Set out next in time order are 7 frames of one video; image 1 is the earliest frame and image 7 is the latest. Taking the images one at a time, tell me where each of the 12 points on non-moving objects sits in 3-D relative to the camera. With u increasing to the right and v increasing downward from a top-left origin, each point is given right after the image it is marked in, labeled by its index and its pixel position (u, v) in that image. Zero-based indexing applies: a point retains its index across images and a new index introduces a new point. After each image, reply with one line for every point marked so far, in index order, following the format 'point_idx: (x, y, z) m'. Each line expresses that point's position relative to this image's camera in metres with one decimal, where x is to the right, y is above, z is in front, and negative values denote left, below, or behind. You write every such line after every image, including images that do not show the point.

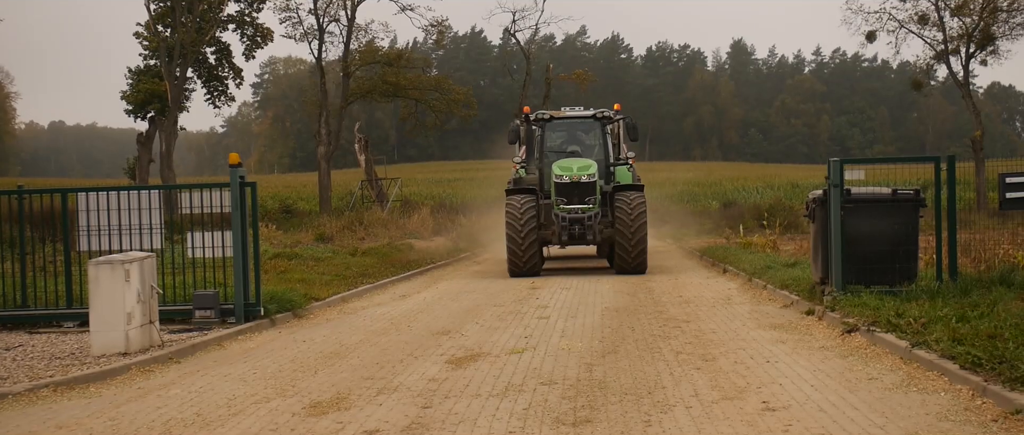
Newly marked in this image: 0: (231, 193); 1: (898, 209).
0: (-3.1, +0.3, +10.8) m
1: (+4.3, +0.1, +10.9) m
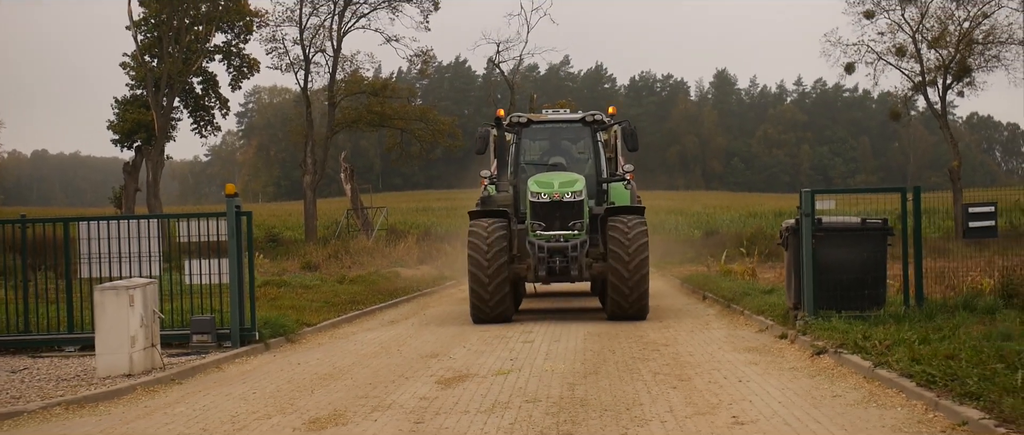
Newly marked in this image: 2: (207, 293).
0: (-3.3, -0.1, +11.3) m
1: (+4.1, -0.2, +11.4) m
2: (-3.7, -0.9, +11.8) m
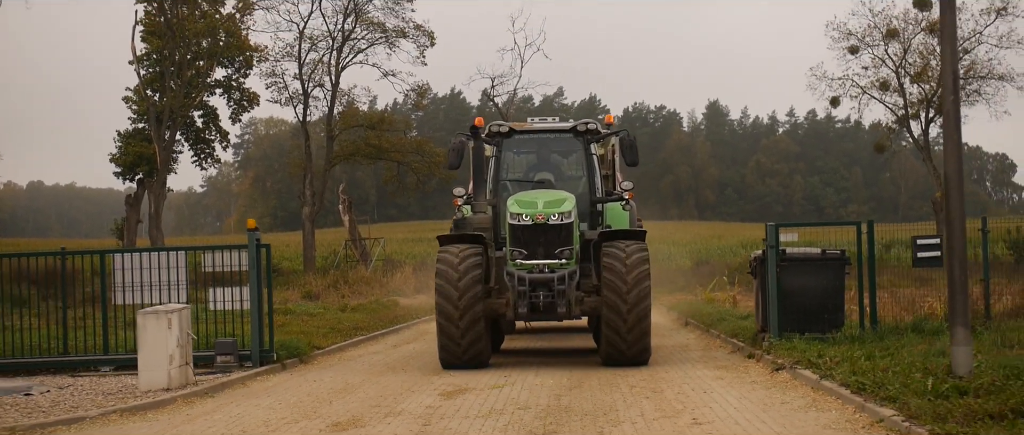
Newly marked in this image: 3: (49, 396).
0: (-3.4, -0.5, +12.4) m
1: (+4.0, -0.6, +12.6) m
2: (-3.7, -1.3, +12.9) m
3: (-4.7, -1.8, +10.0) m
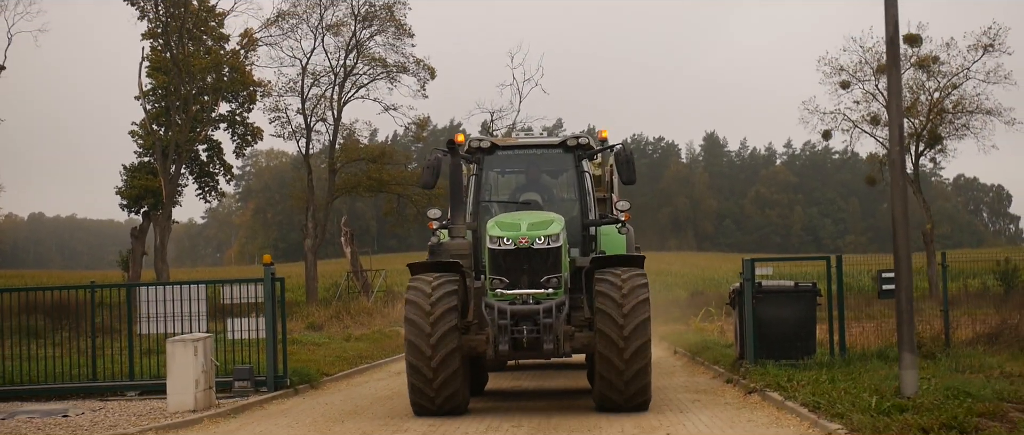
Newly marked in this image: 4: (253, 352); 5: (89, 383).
0: (-3.4, -0.9, +13.5) m
1: (+4.0, -1.1, +13.6) m
2: (-3.8, -1.8, +13.9) m
3: (-4.8, -2.2, +11.0) m
4: (-3.7, -1.9, +14.0) m
5: (-5.8, -2.3, +13.4) m
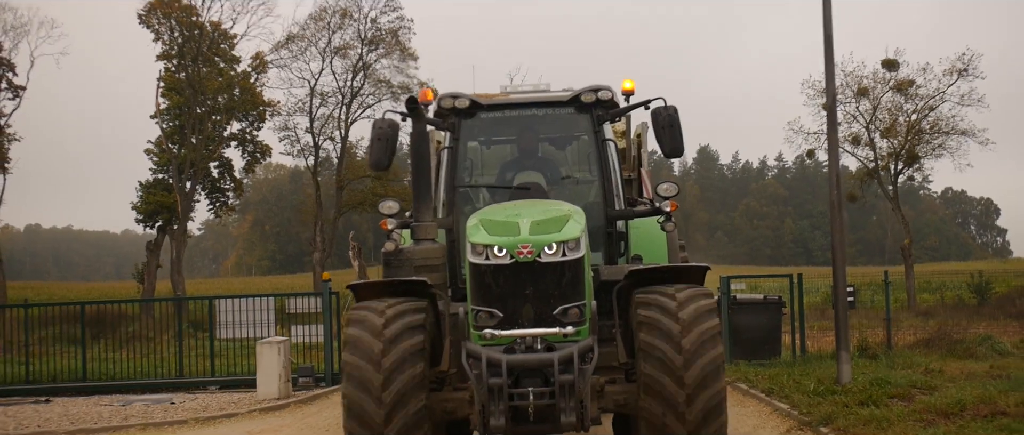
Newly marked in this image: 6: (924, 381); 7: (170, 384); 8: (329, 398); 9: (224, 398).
0: (-3.1, -1.3, +16.2) m
1: (+4.3, -1.5, +16.4) m
2: (-3.5, -2.2, +16.6) m
3: (-4.5, -2.6, +13.7) m
4: (-3.5, -2.3, +16.7) m
5: (-5.5, -2.7, +16.0) m
6: (+5.1, -2.0, +12.1) m
7: (-5.7, -2.8, +16.2) m
8: (-2.7, -2.6, +14.4) m
9: (-4.1, -2.6, +14.1) m
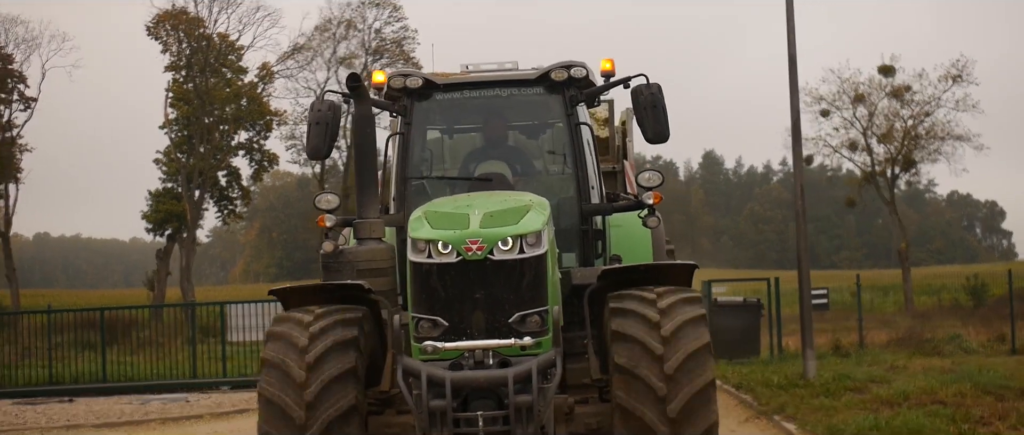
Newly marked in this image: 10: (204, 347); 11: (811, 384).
0: (-3.3, -1.5, +17.2) m
1: (+4.1, -1.6, +17.4) m
2: (-3.6, -2.4, +17.7) m
3: (-4.6, -2.8, +14.7) m
4: (-3.6, -2.5, +17.7) m
5: (-5.6, -2.8, +17.1) m
6: (+4.9, -2.1, +13.1) m
7: (-5.8, -3.0, +17.2) m
8: (-2.8, -2.8, +15.4) m
9: (-4.3, -2.8, +15.1) m
10: (-5.5, -2.3, +17.4) m
11: (+3.7, -2.1, +12.3) m
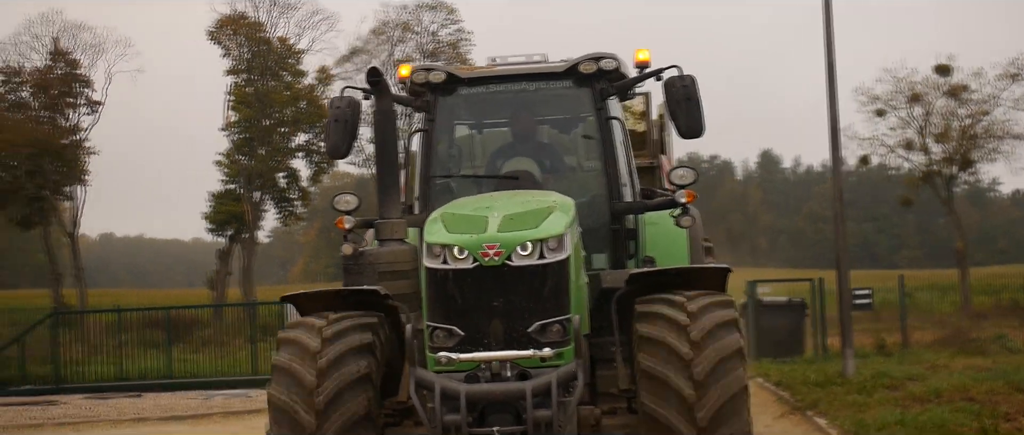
0: (-2.4, -1.6, +18.0) m
1: (+5.0, -1.7, +17.8) m
2: (-2.7, -2.5, +18.5) m
3: (-3.8, -2.8, +15.6) m
4: (-2.6, -2.5, +18.5) m
5: (-4.7, -2.9, +18.0) m
6: (+5.6, -2.2, +13.5) m
7: (-4.9, -3.0, +18.2) m
8: (-2.0, -2.8, +16.2) m
9: (-3.5, -2.8, +16.0) m
10: (-4.6, -2.4, +18.4) m
11: (+4.4, -2.1, +12.7) m
